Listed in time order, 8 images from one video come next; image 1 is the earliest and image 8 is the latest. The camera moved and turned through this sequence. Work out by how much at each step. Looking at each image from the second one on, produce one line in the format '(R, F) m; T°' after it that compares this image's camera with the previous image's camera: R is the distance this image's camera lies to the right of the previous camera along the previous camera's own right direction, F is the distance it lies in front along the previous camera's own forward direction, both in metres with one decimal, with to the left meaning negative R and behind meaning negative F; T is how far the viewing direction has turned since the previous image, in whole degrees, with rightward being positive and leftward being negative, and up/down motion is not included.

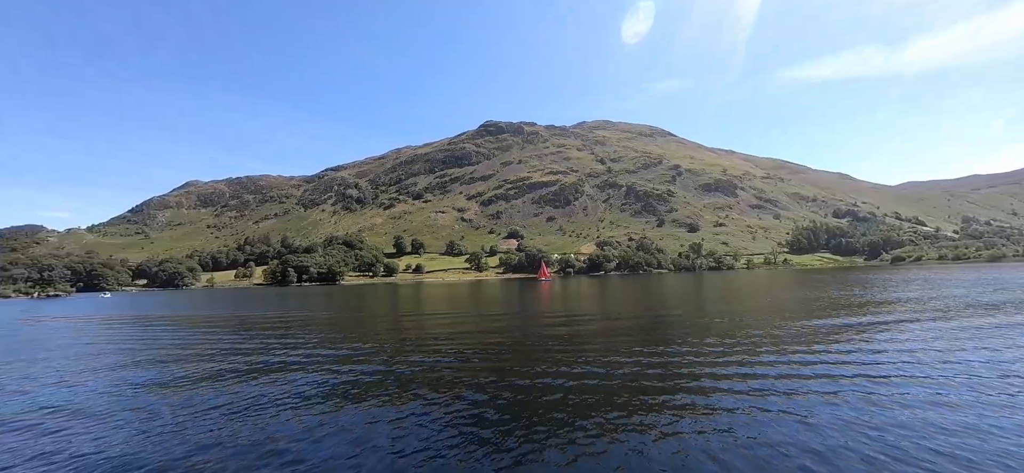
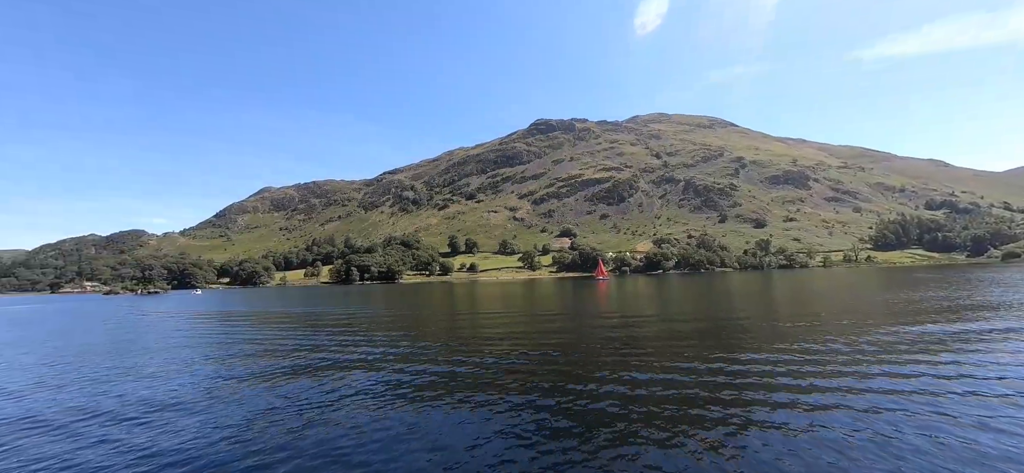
(-0.6, +1.2) m; -7°
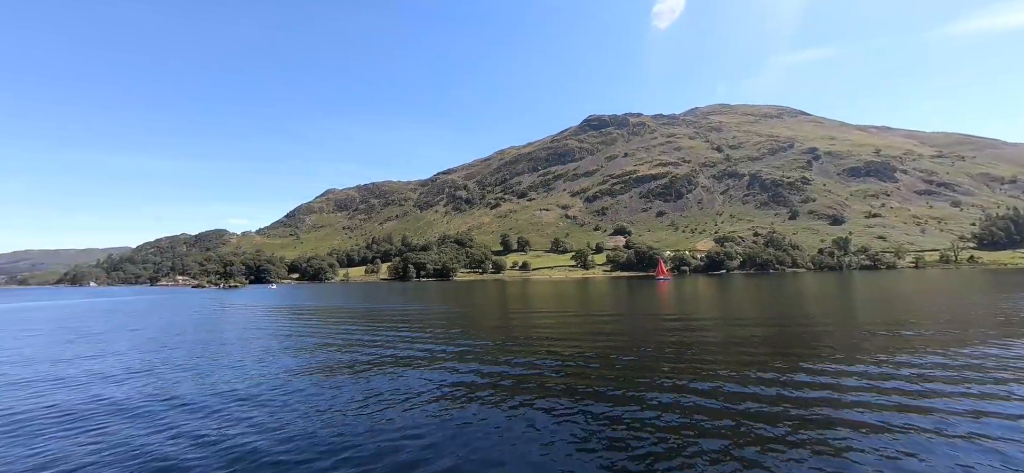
(-0.5, +1.0) m; -7°
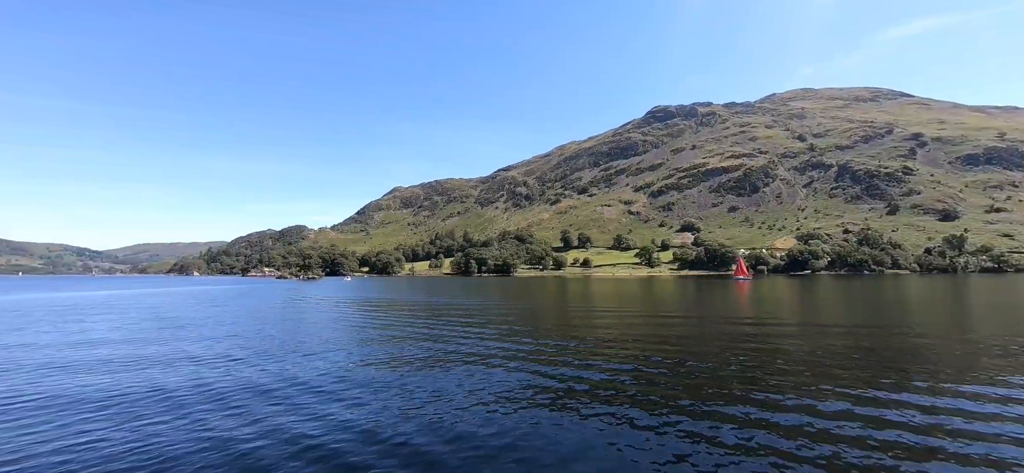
(-0.7, +1.2) m; -8°
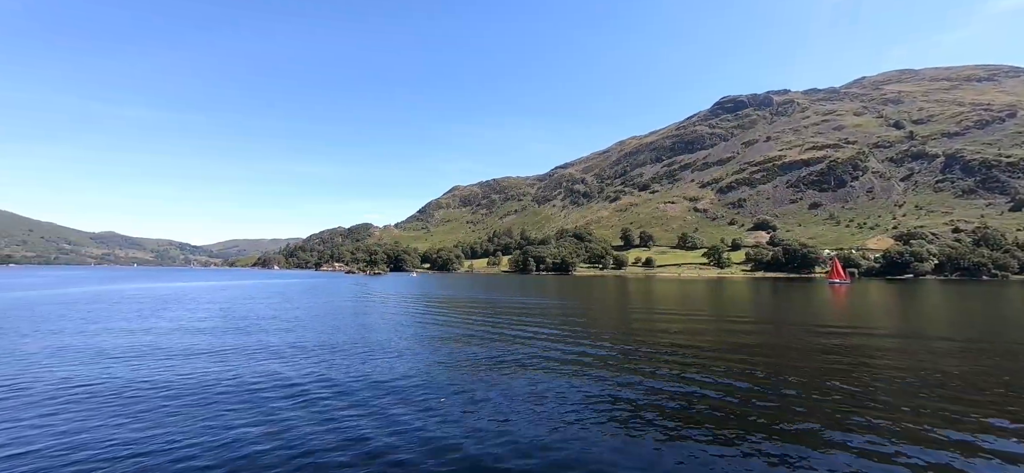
(-0.7, +1.4) m; -8°
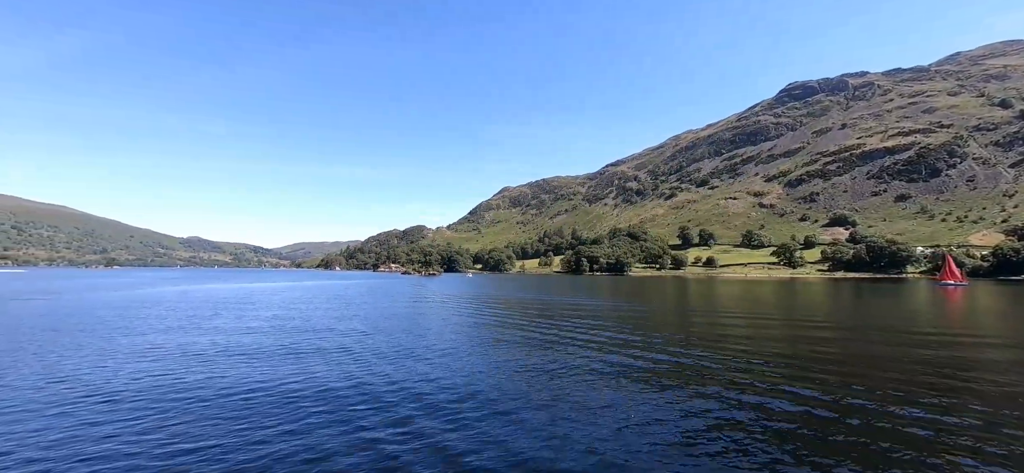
(-0.7, +1.4) m; -7°
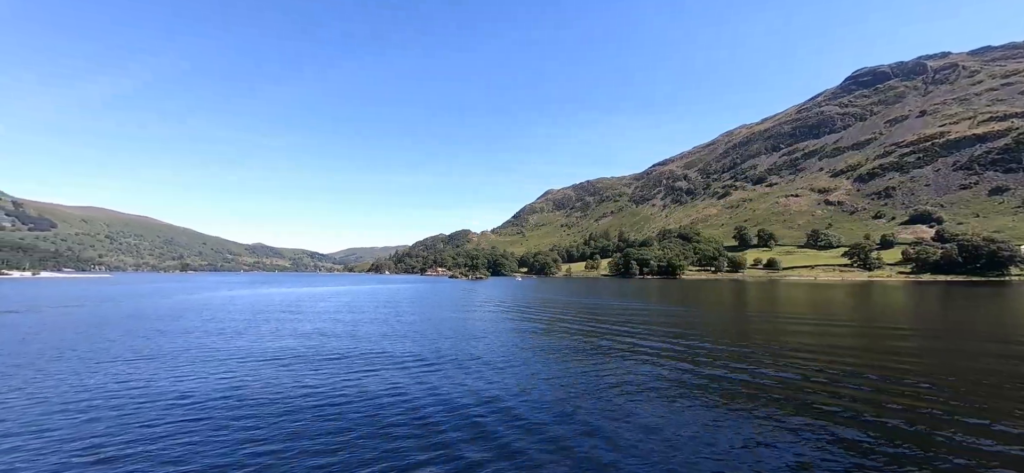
(-0.6, +1.5) m; -6°
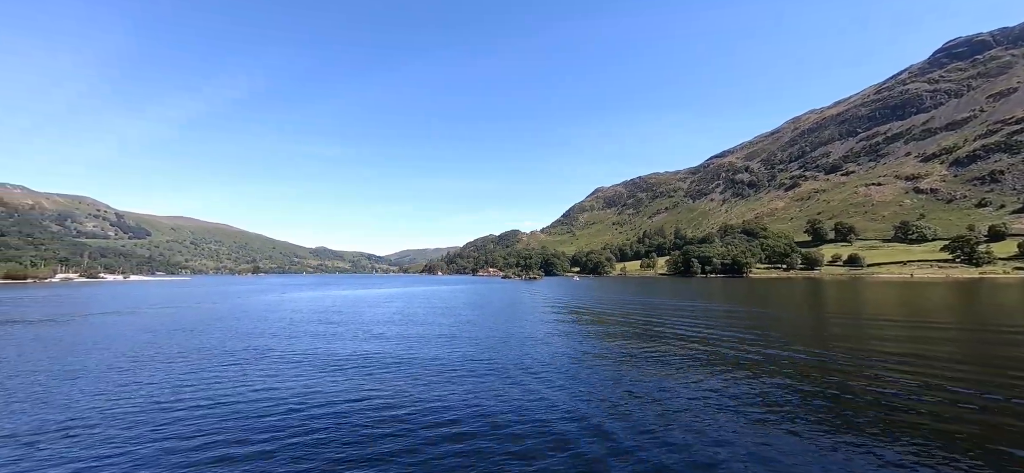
(-0.7, +1.7) m; -7°
